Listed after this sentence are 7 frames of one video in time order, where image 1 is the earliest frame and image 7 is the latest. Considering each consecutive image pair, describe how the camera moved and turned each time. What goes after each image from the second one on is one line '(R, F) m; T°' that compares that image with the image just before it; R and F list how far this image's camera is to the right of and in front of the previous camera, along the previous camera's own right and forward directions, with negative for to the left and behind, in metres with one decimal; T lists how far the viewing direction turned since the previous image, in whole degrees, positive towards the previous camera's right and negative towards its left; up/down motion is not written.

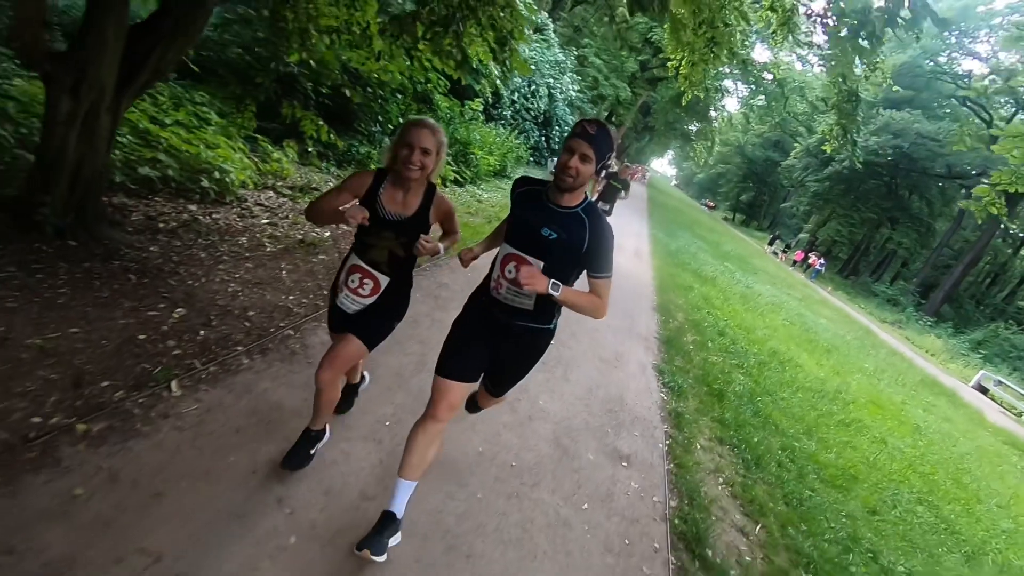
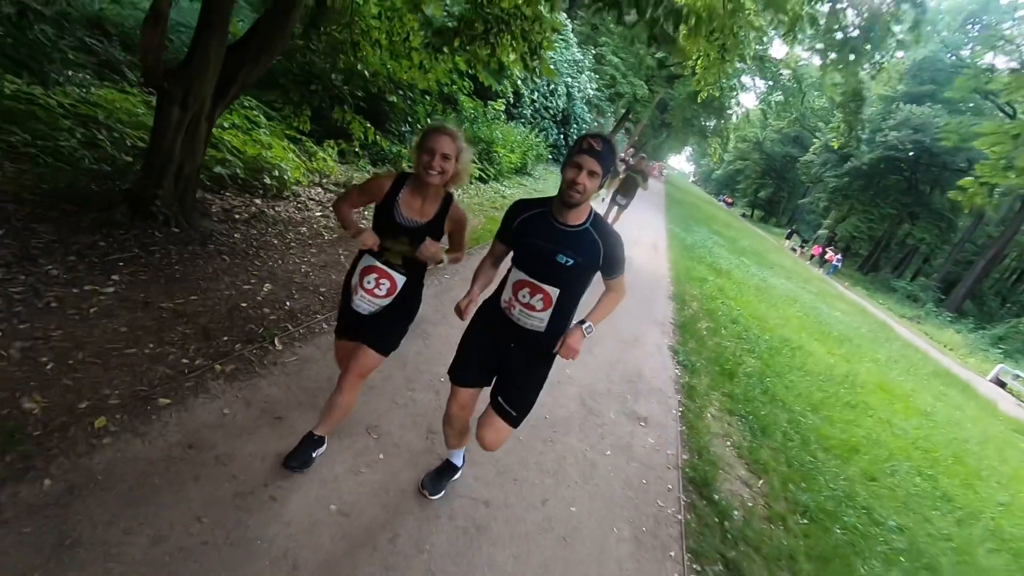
(-0.1, -0.6) m; -2°
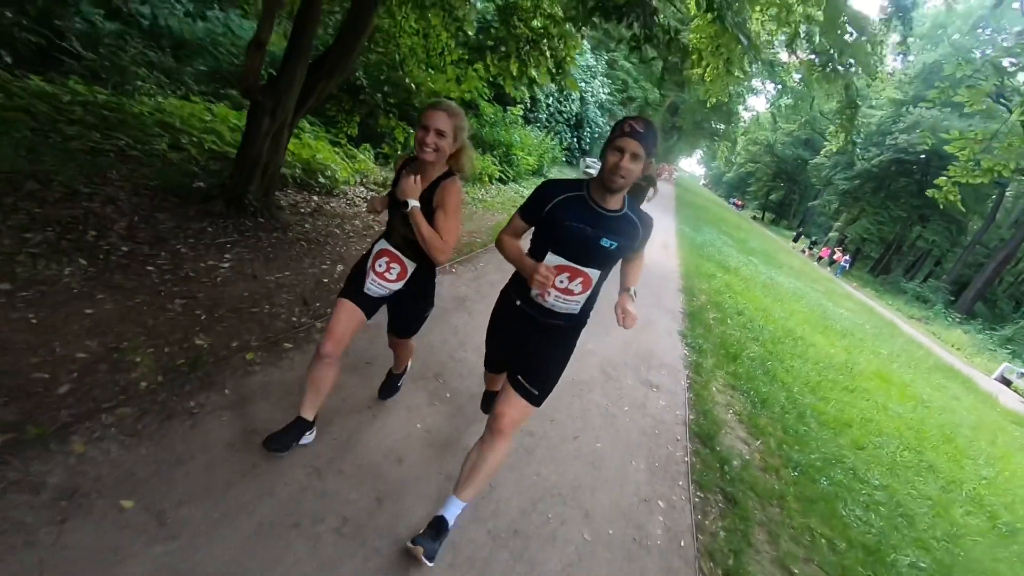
(-0.2, -0.8) m; -1°
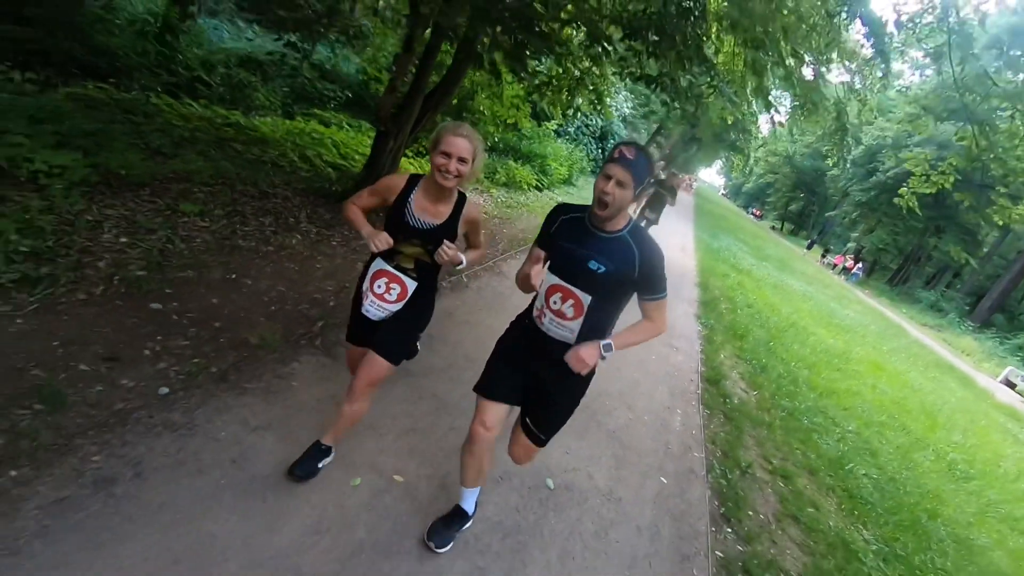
(-0.5, -1.7) m; -2°
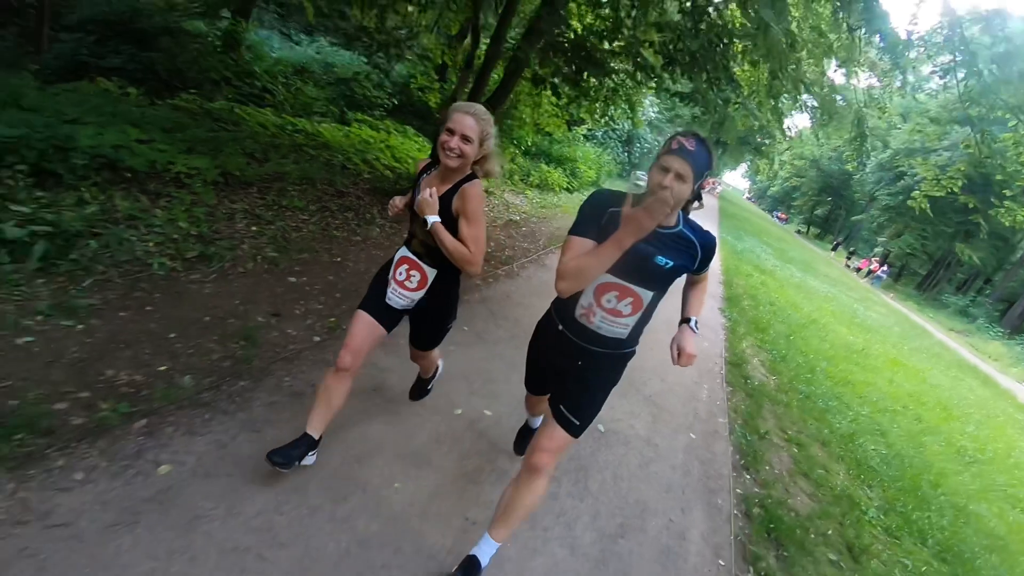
(-0.3, -0.8) m; -2°
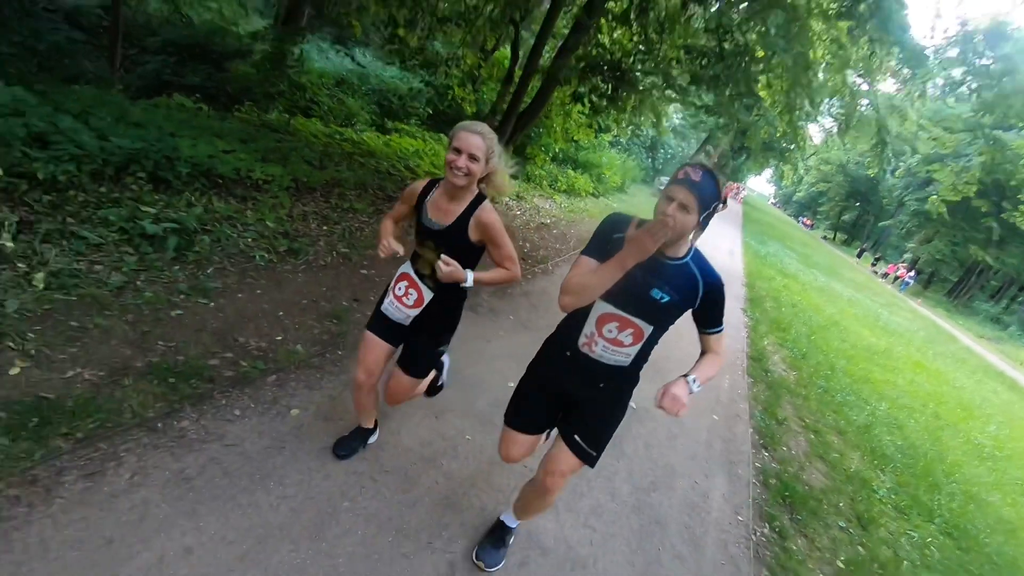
(-0.2, -0.6) m; -2°
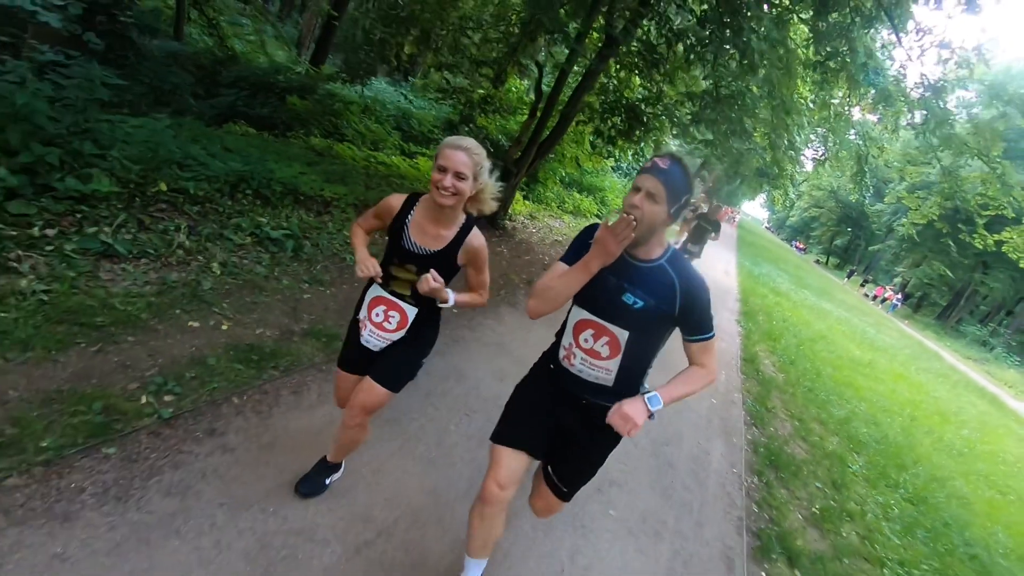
(-0.4, -1.0) m; 0°
